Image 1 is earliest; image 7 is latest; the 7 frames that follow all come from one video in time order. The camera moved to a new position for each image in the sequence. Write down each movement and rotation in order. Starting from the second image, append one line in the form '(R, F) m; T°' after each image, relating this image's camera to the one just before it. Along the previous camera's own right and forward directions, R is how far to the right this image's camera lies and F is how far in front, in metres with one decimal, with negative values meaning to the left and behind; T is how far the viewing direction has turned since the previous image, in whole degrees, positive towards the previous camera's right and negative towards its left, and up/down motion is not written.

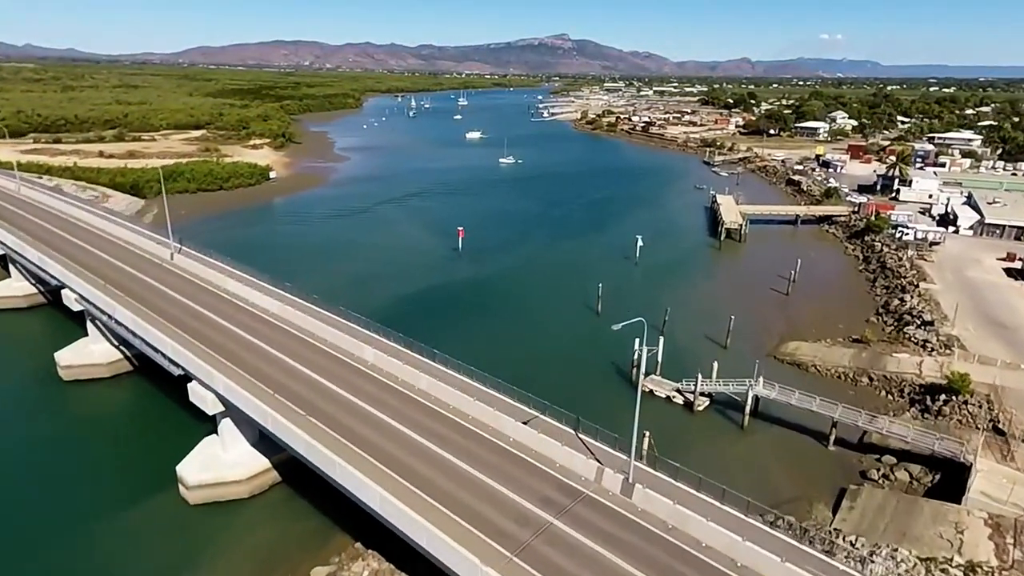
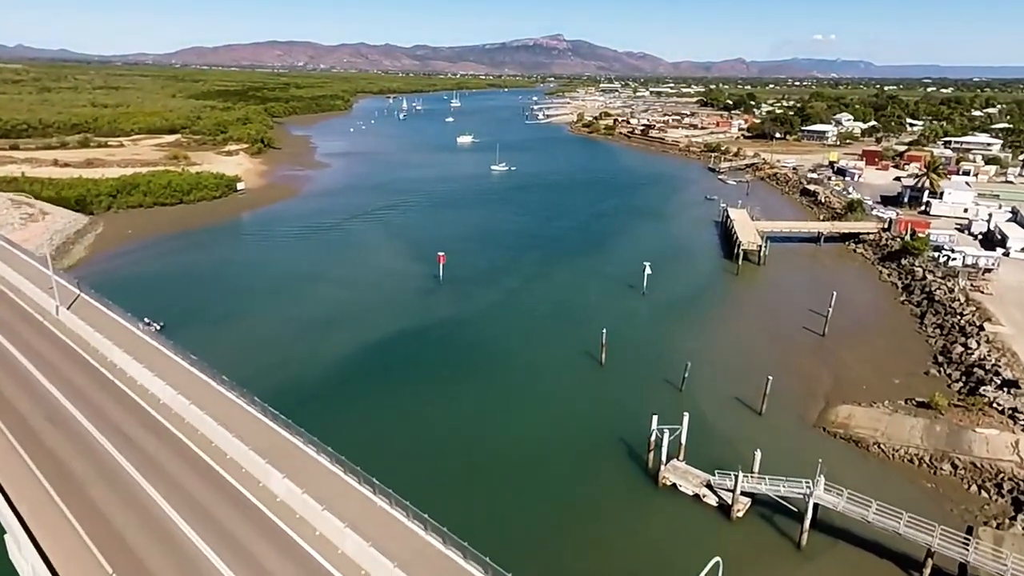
(+0.4, +5.0) m; 0°
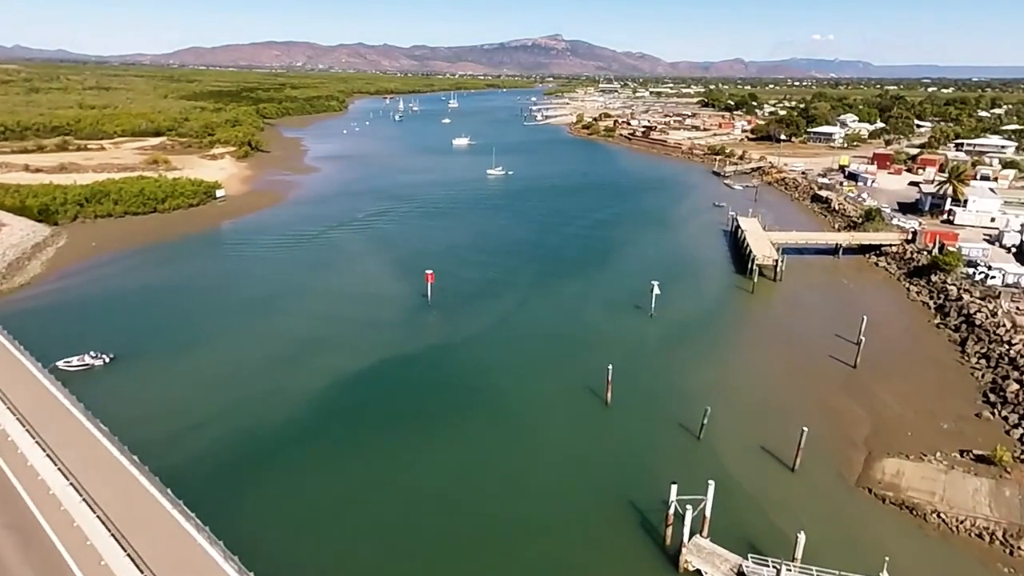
(+0.2, +3.0) m; 0°
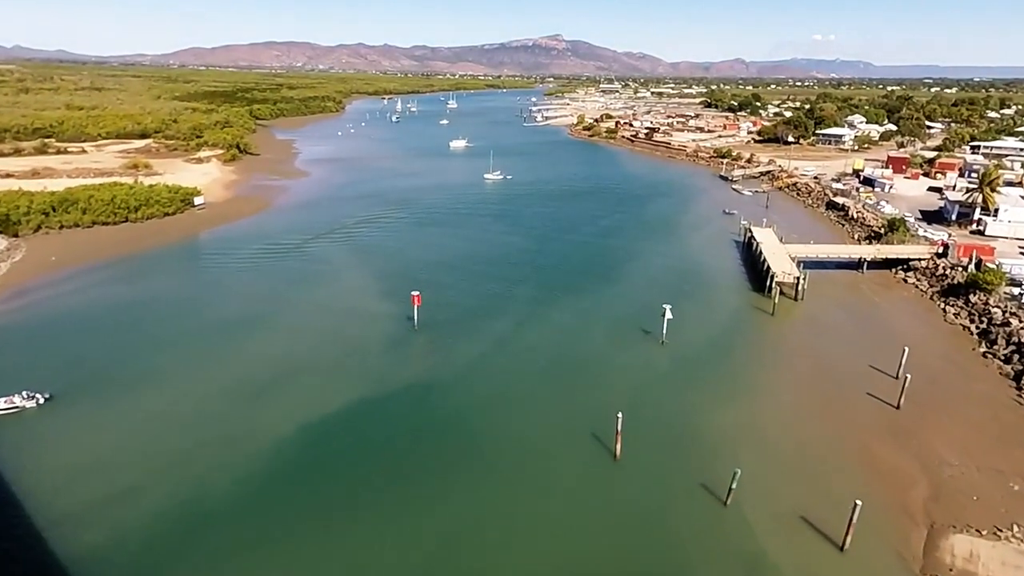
(+0.2, +3.0) m; 0°
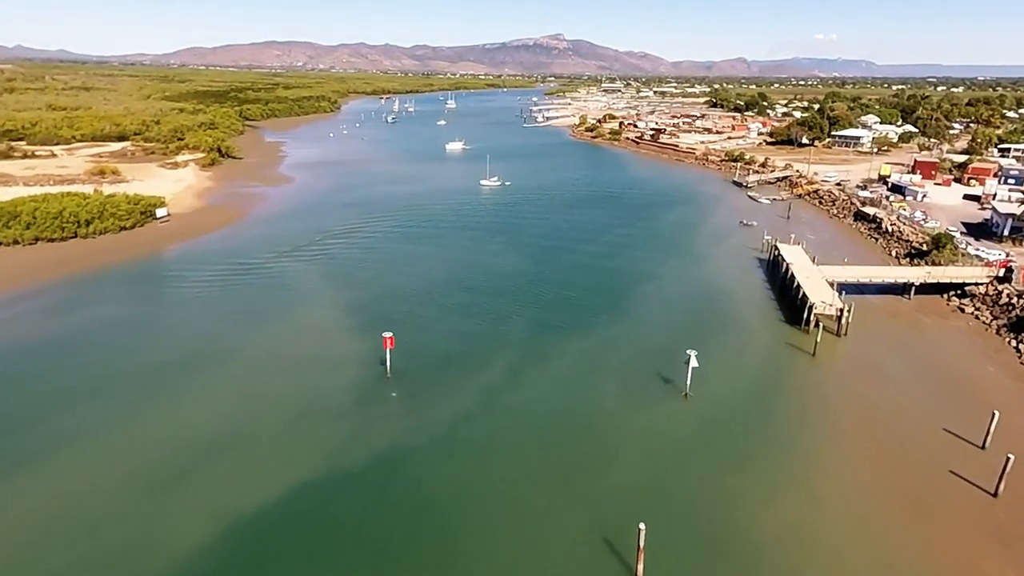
(+0.3, +4.7) m; 0°
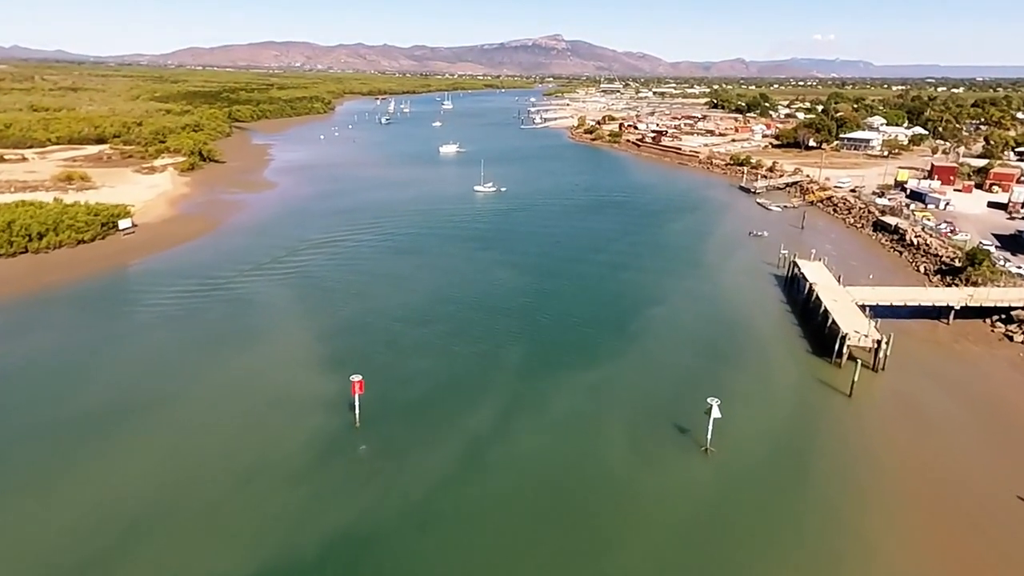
(+0.3, +3.3) m; 0°
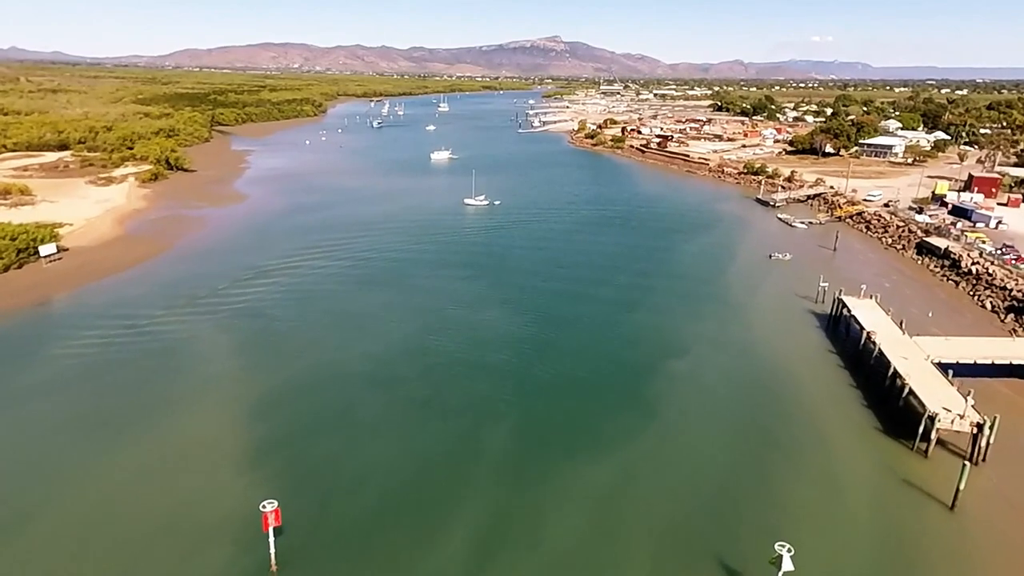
(+0.4, +5.7) m; 0°
